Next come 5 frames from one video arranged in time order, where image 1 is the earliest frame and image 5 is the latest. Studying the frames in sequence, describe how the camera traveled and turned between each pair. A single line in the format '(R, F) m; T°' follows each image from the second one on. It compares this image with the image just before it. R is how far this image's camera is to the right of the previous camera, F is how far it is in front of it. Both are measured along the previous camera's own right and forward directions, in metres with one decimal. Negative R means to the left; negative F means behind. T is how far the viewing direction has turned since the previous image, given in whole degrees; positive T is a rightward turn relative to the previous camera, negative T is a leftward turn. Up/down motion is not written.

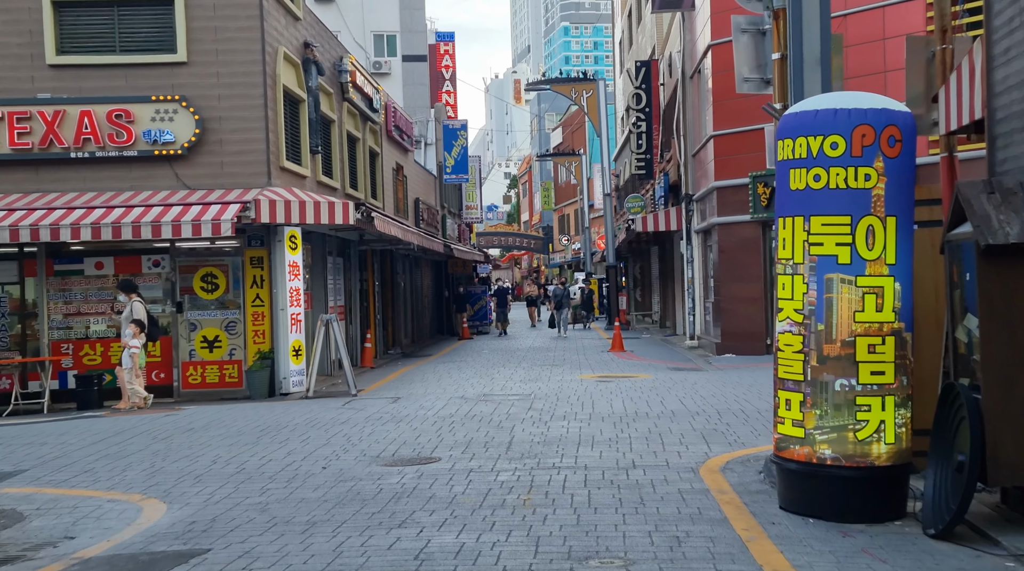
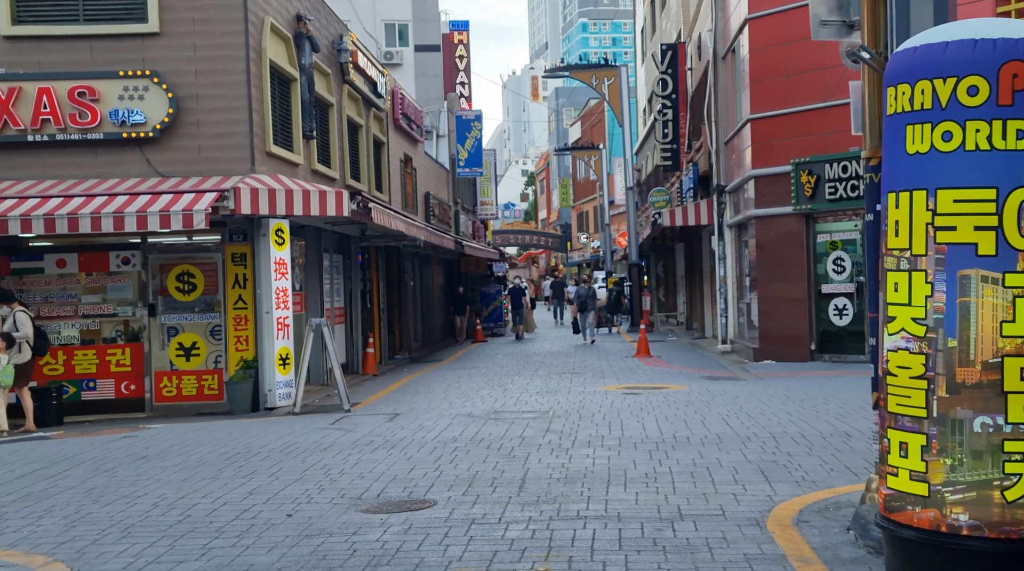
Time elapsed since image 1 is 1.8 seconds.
(0.0, +1.9) m; -1°
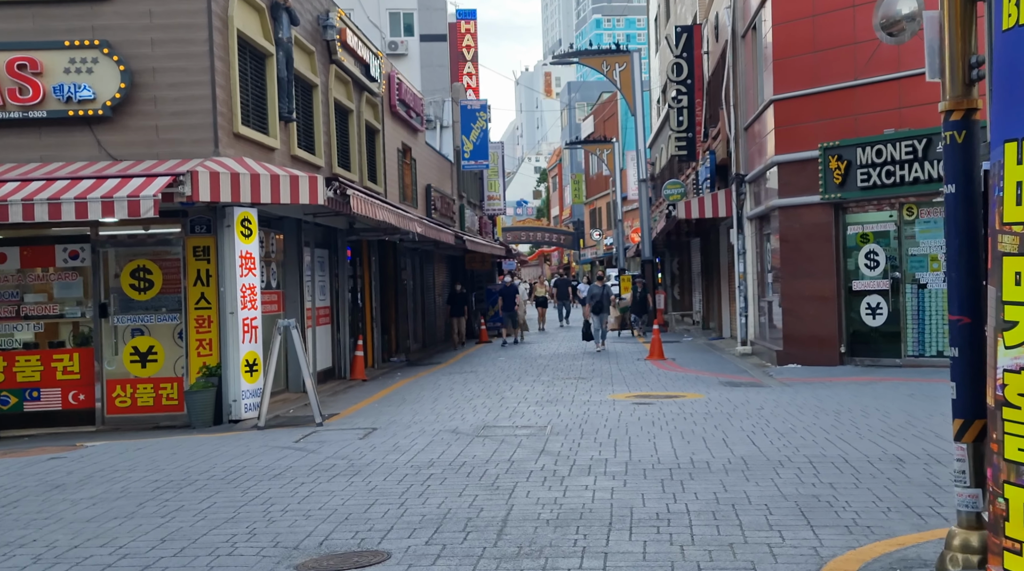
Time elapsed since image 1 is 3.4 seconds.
(+0.2, +1.6) m; -1°
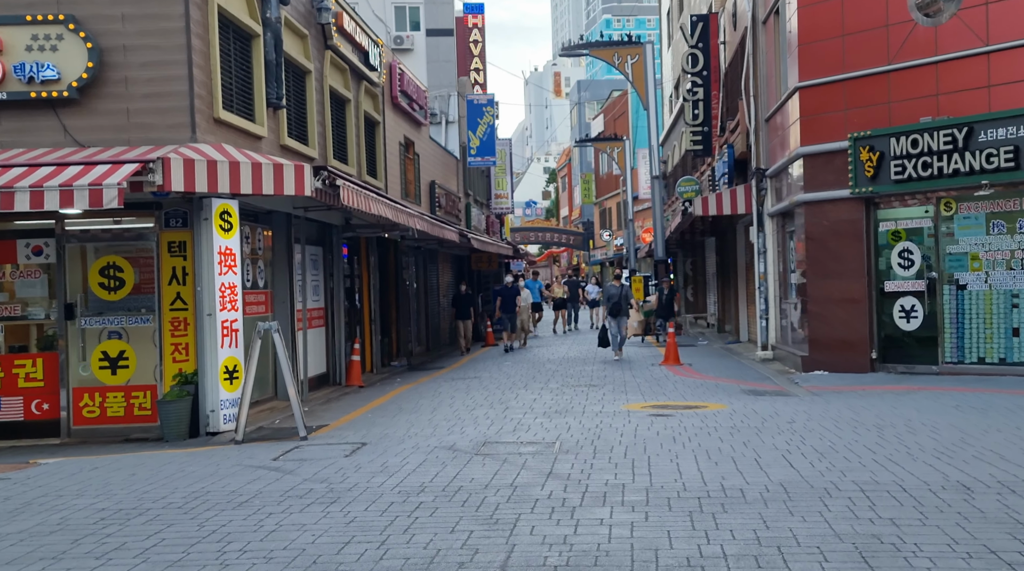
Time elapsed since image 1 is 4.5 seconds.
(0.0, +1.1) m; -1°
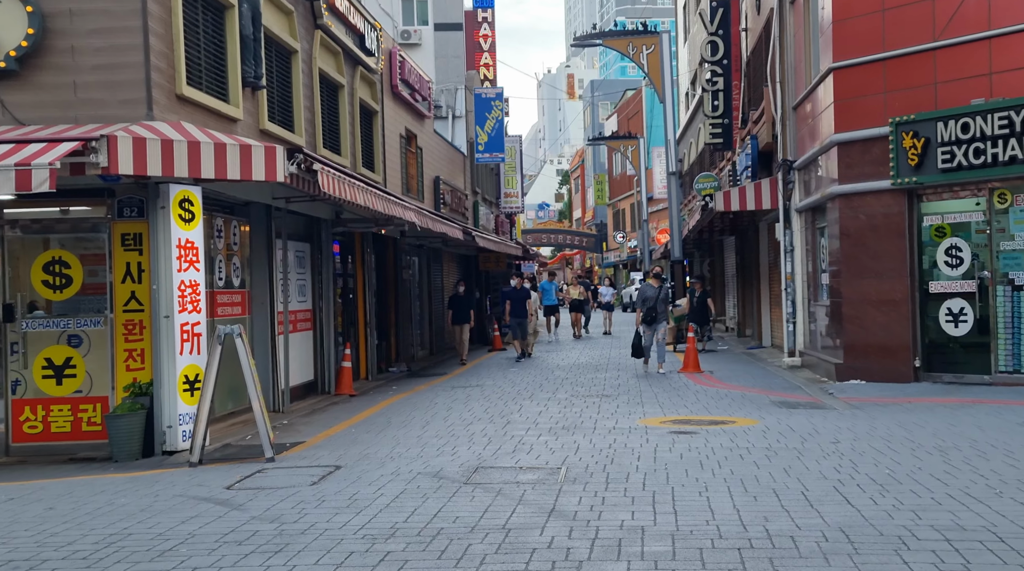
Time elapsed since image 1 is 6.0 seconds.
(+0.1, +1.4) m; -1°
